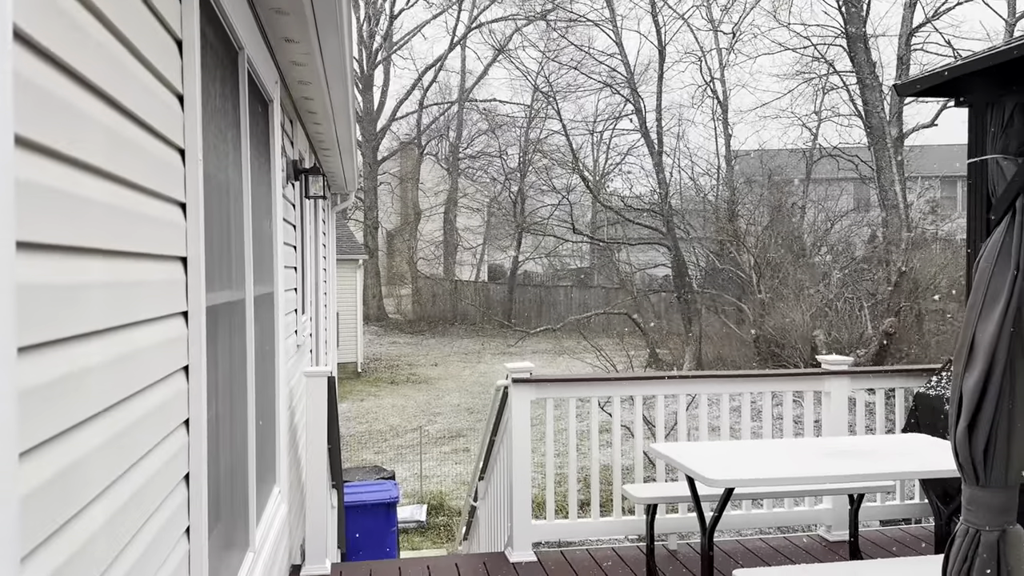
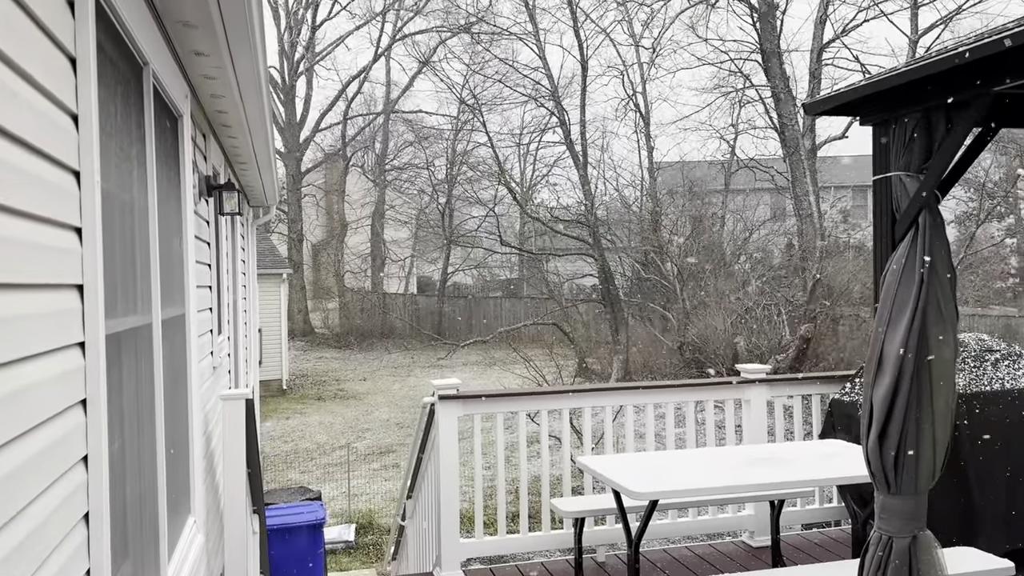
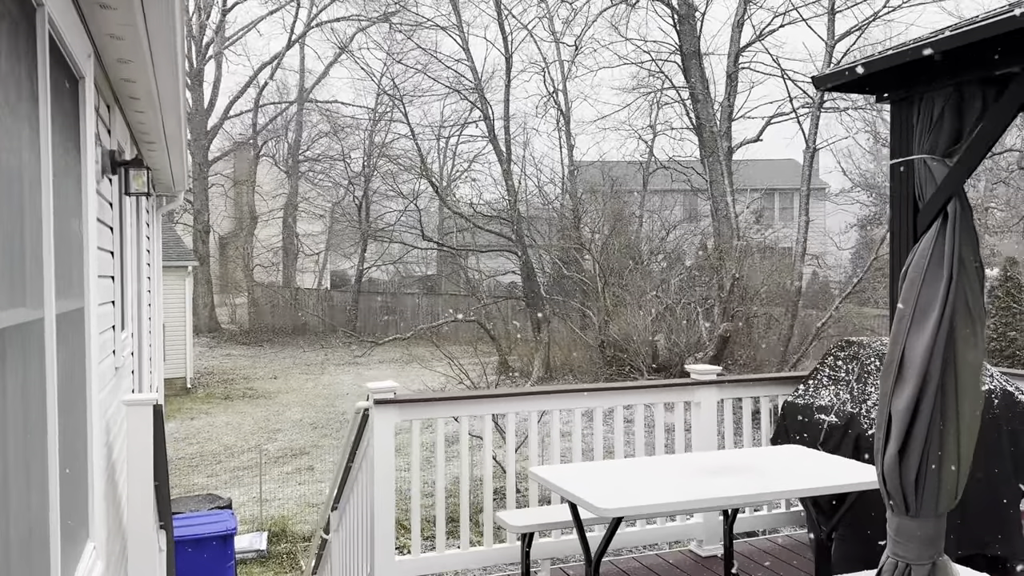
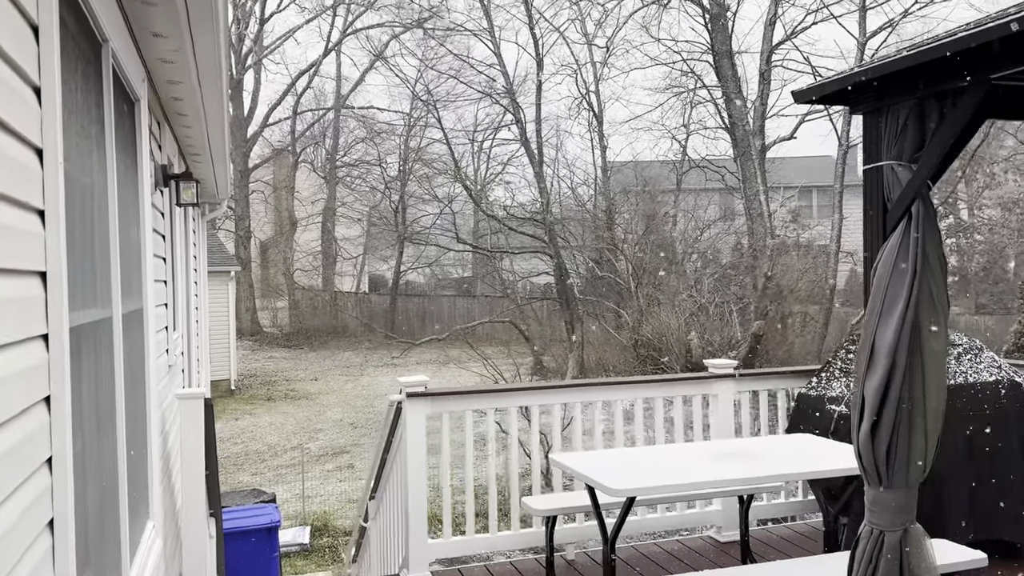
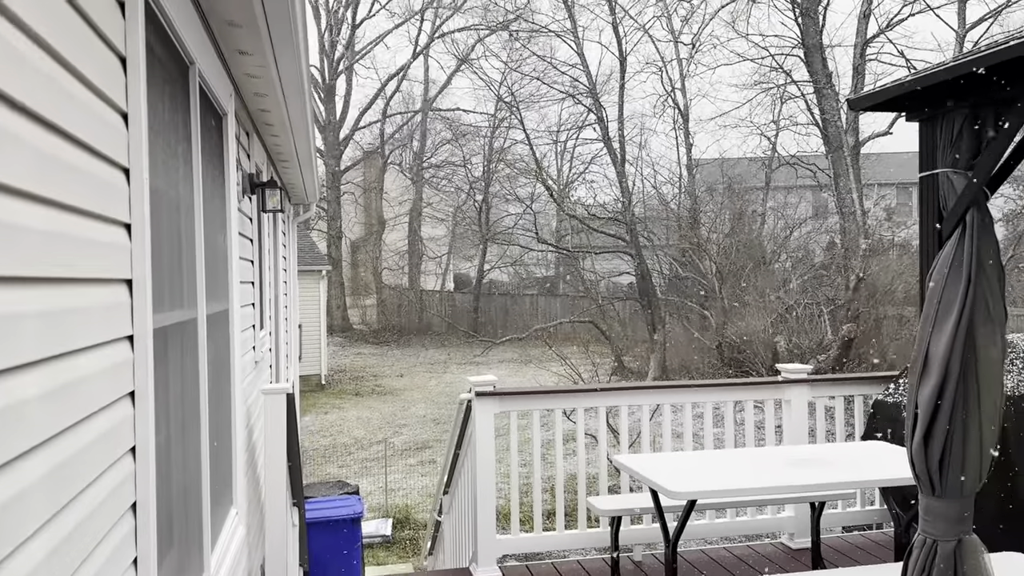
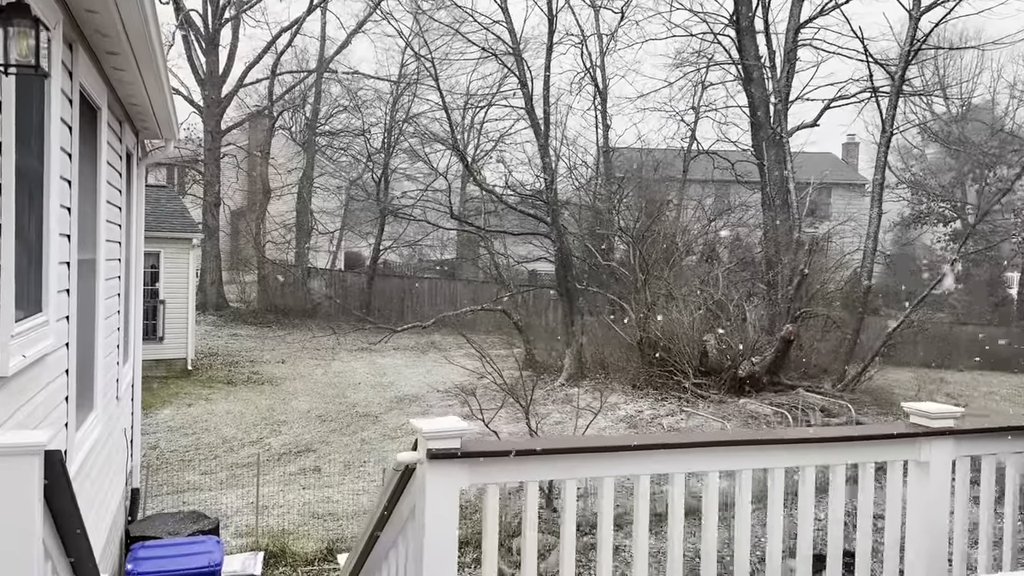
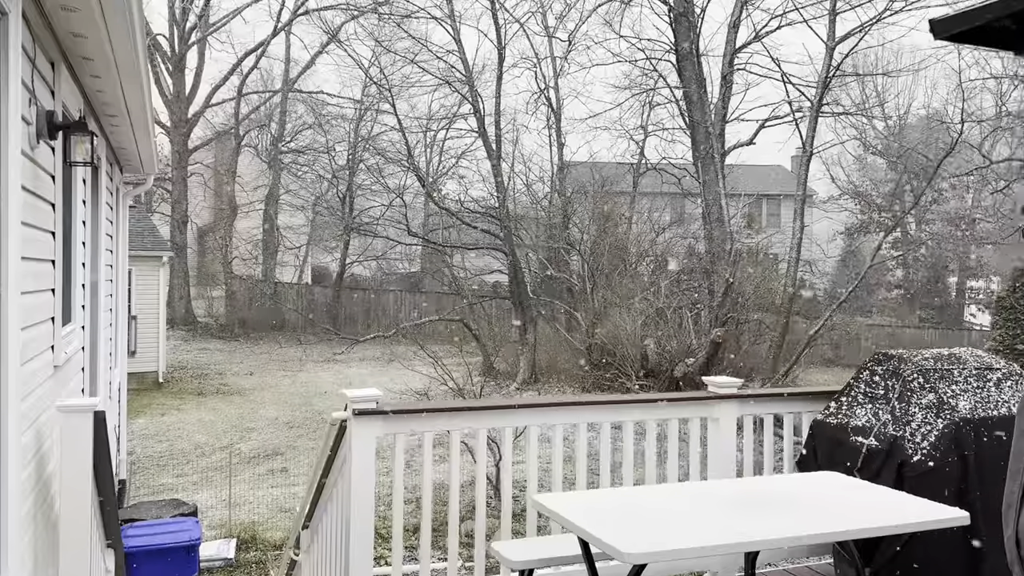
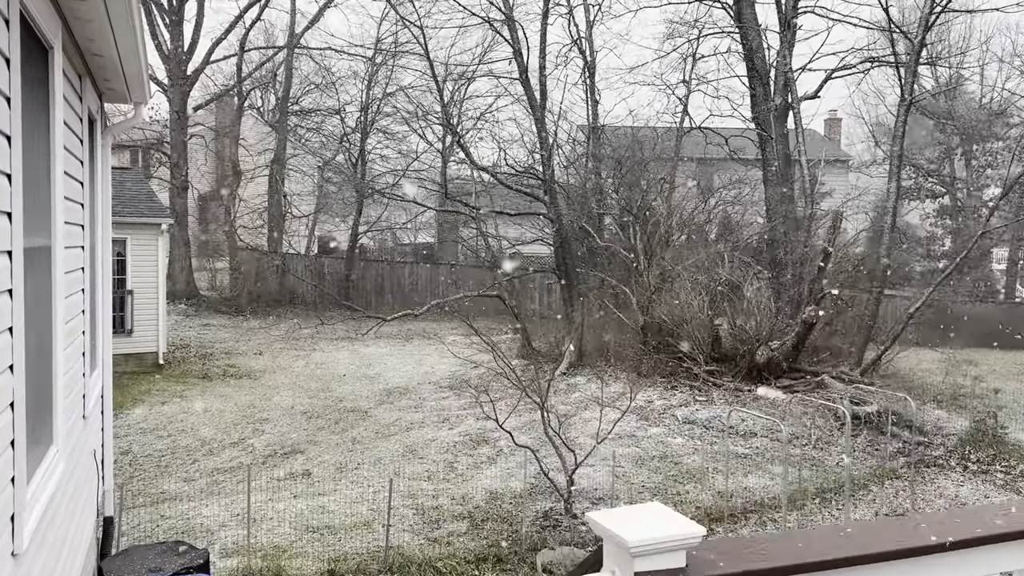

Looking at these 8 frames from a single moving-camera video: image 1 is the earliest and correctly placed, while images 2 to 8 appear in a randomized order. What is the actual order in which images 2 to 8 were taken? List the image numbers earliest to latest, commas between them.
5, 2, 4, 3, 7, 6, 8
